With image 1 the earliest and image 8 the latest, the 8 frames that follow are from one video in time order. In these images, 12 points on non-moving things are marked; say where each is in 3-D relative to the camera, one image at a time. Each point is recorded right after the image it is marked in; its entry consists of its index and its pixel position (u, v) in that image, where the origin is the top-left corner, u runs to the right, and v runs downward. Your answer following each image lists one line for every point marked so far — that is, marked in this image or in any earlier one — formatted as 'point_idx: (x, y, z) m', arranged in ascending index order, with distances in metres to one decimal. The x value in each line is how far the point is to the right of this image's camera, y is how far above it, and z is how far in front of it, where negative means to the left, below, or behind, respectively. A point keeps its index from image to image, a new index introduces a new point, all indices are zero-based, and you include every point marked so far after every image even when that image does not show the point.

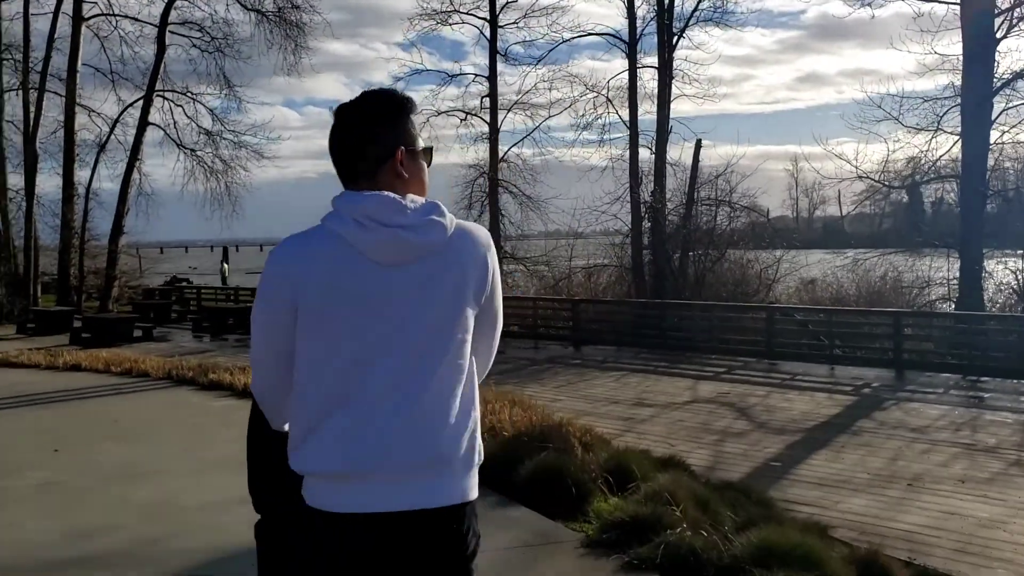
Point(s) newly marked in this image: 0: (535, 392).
0: (+0.3, -1.5, +13.2) m
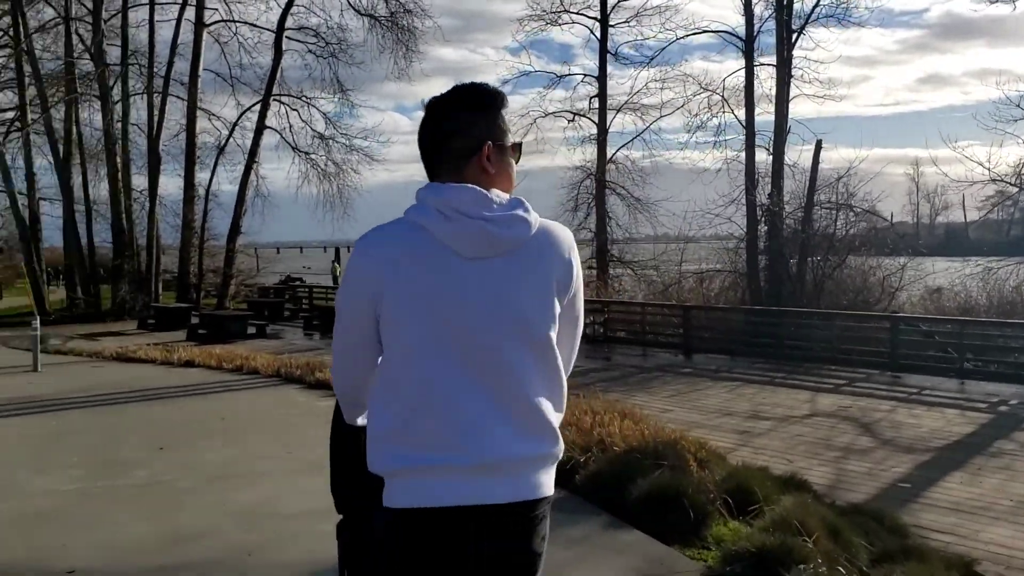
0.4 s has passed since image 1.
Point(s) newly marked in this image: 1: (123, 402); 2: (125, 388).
0: (+1.8, -1.6, +12.7) m
1: (-4.0, -1.2, +9.2) m
2: (-4.6, -1.2, +10.7) m
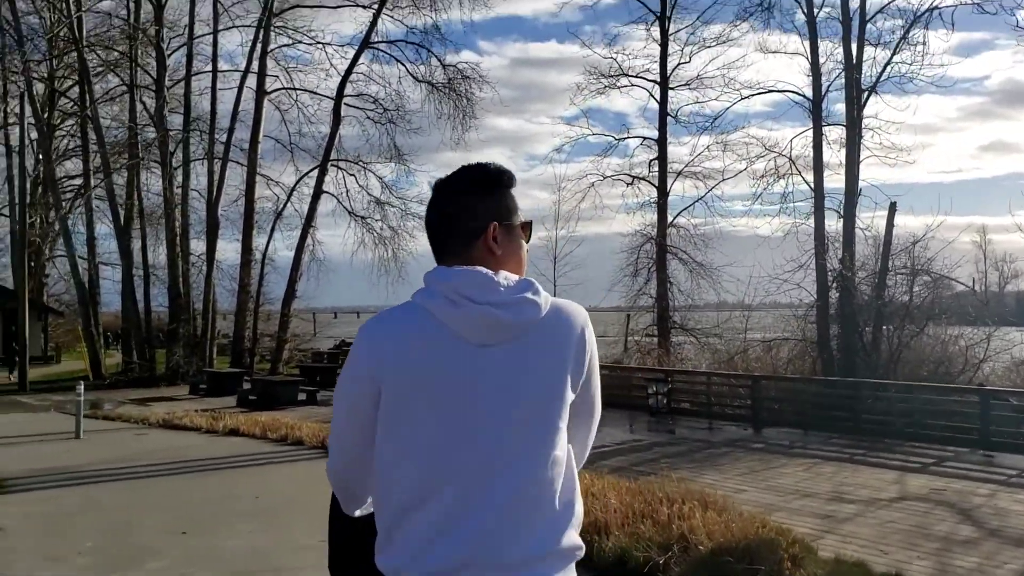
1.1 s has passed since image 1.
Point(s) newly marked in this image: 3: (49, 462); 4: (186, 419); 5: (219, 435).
0: (+2.6, -2.5, +11.7) m
1: (-3.4, -1.8, +8.6) m
2: (-3.9, -1.9, +10.1) m
3: (-5.0, -1.9, +9.7) m
4: (-5.6, -2.3, +15.6) m
5: (-4.3, -2.1, +13.2) m
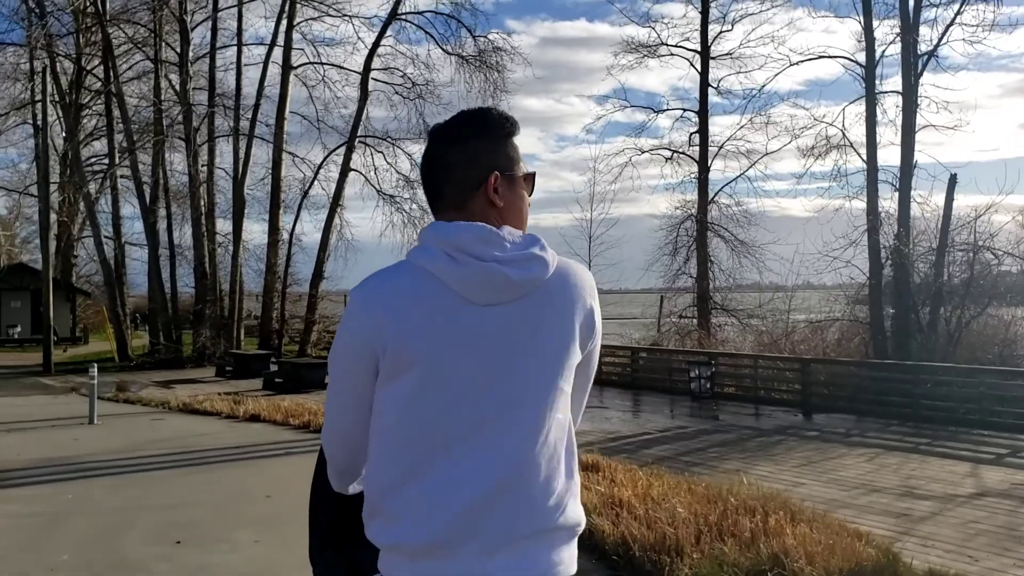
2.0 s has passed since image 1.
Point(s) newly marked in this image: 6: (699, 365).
0: (+3.1, -2.2, +10.8) m
1: (-3.0, -1.6, +7.9) m
2: (-3.5, -1.6, +9.4) m
3: (-4.6, -1.6, +9.0) m
4: (-5.0, -1.9, +14.9) m
5: (-3.7, -1.8, +12.5) m
6: (+4.0, -1.6, +18.9) m
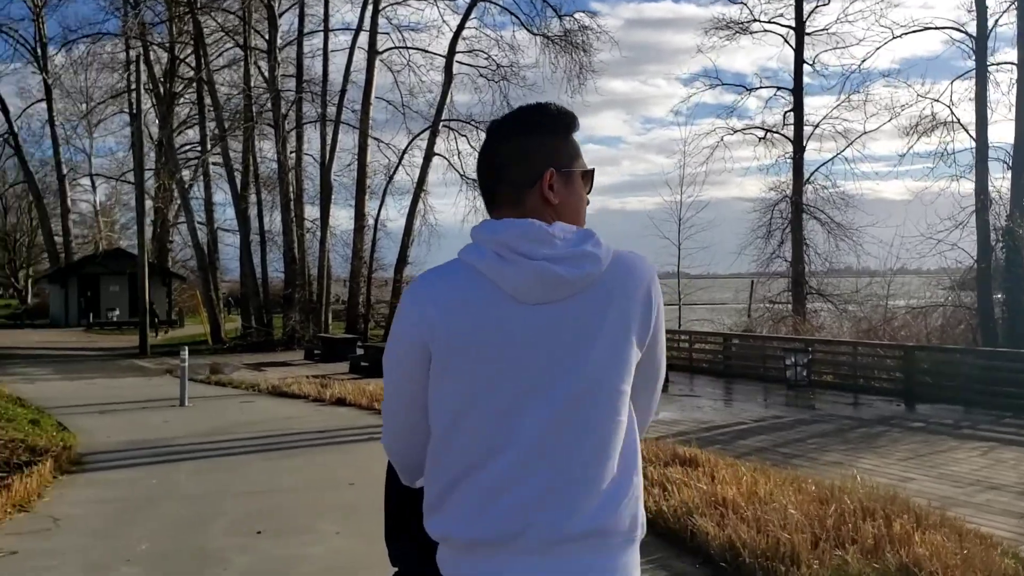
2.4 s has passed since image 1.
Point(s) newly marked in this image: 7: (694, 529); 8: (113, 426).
0: (+4.1, -2.0, +10.2) m
1: (-2.3, -1.4, +7.8) m
2: (-2.6, -1.5, +9.4) m
3: (-3.7, -1.4, +9.1) m
4: (-3.6, -1.6, +15.0) m
5: (-2.6, -1.6, +12.5) m
6: (+5.7, -1.3, +18.2) m
7: (+1.1, -1.5, +5.8) m
8: (-4.3, -1.5, +9.8) m
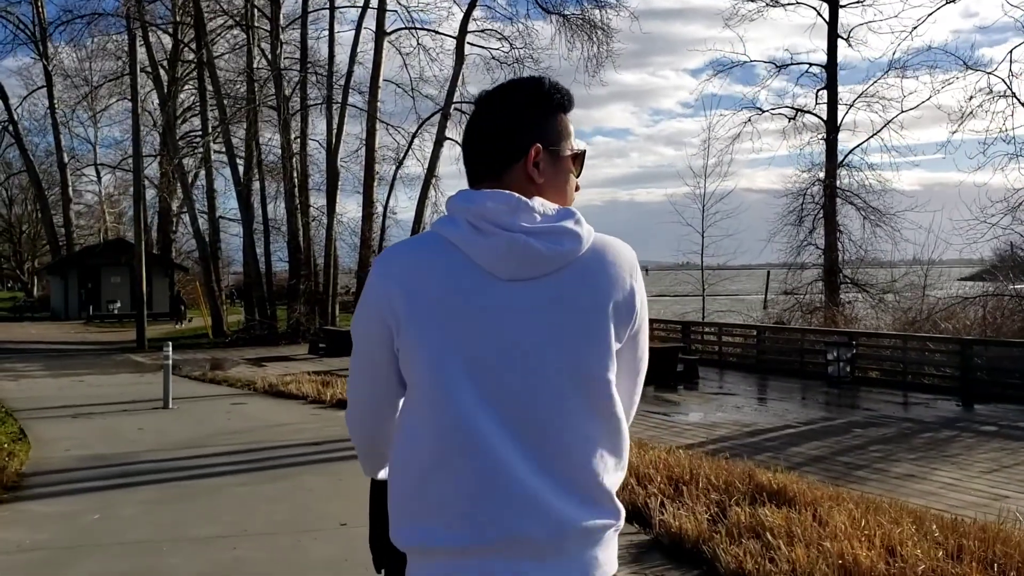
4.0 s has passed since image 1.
0: (+4.3, -1.9, +8.8) m
1: (-2.1, -1.3, +6.6) m
2: (-2.4, -1.4, +8.1) m
3: (-3.5, -1.3, +7.8) m
4: (-3.3, -1.5, +13.8) m
5: (-2.3, -1.5, +11.2) m
6: (+6.0, -1.1, +16.8) m
7: (+1.3, -1.4, +4.5) m
8: (-4.1, -1.4, +8.5) m
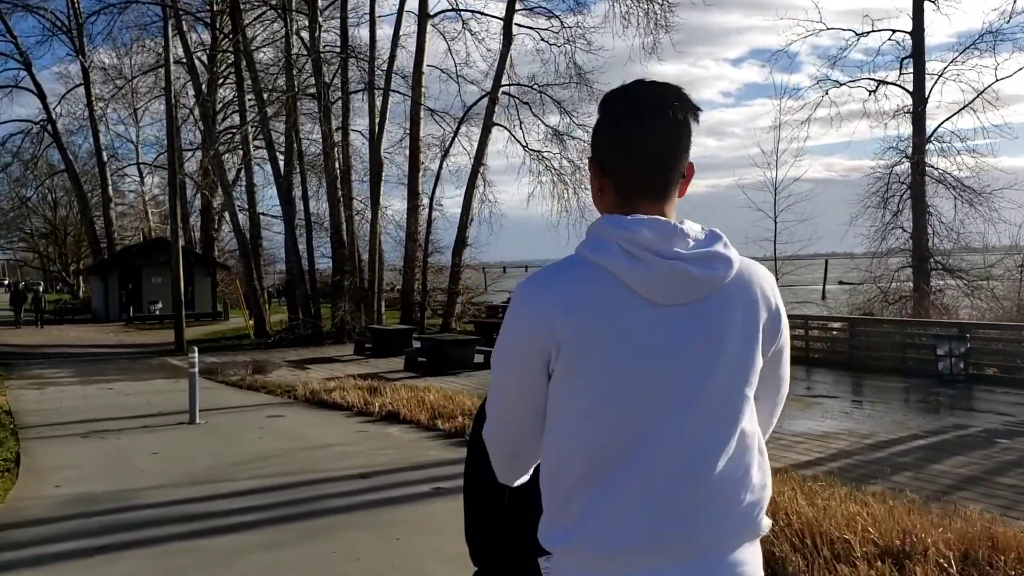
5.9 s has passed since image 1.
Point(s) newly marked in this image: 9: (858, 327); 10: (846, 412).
0: (+5.0, -1.7, +7.0) m
1: (-1.5, -1.3, +5.0) m
2: (-1.7, -1.3, +6.6) m
3: (-2.8, -1.3, +6.4) m
4: (-2.4, -1.4, +12.3) m
5: (-1.5, -1.4, +9.7) m
6: (+7.1, -0.9, +14.9) m
7: (+1.8, -1.4, +2.8) m
8: (-3.4, -1.4, +7.1) m
9: (+6.4, -0.7, +17.0) m
10: (+4.6, -1.7, +12.2) m
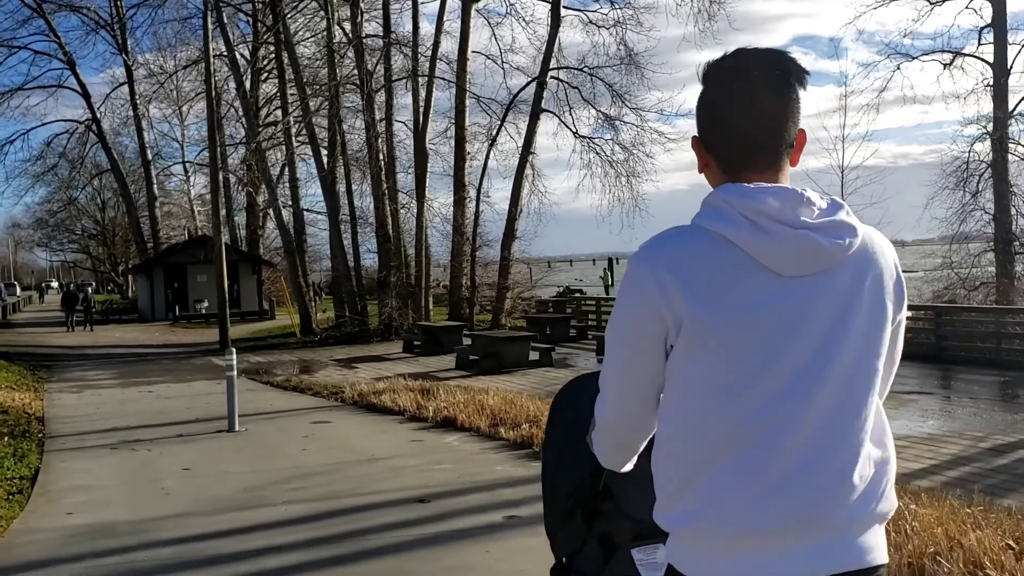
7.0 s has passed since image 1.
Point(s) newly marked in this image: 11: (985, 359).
0: (+5.5, -1.6, +5.8) m
1: (-1.0, -1.2, +4.2) m
2: (-1.2, -1.3, +5.7) m
3: (-2.3, -1.3, +5.6) m
4: (-1.6, -1.3, +11.5) m
5: (-0.8, -1.3, +8.8) m
6: (+8.0, -0.6, +13.6) m
7: (+2.2, -1.3, +1.8) m
8: (-2.8, -1.3, +6.3) m
9: (+7.4, -0.5, +15.7) m
10: (+5.3, -1.5, +11.0) m
11: (+7.7, -1.2, +14.9) m
